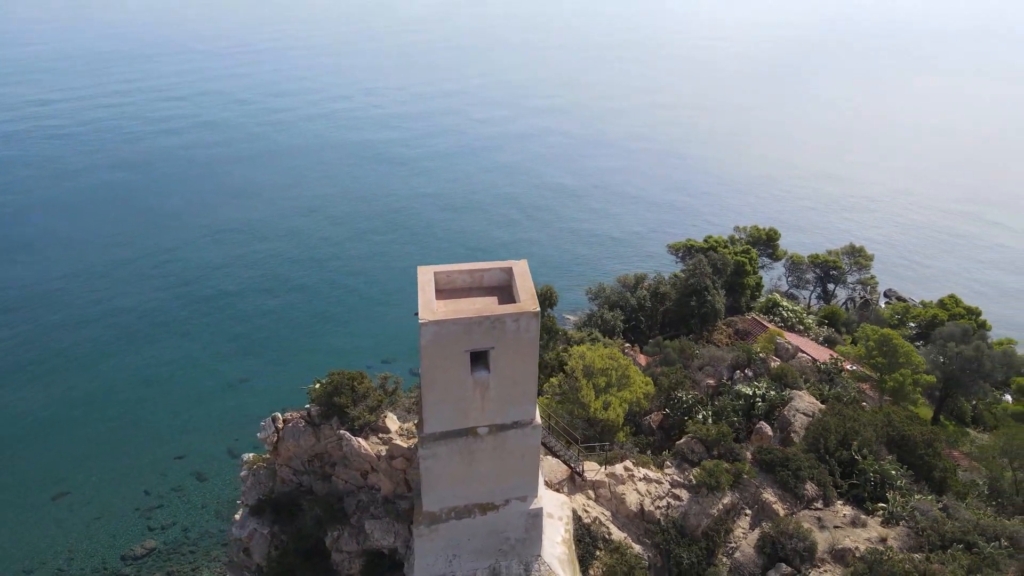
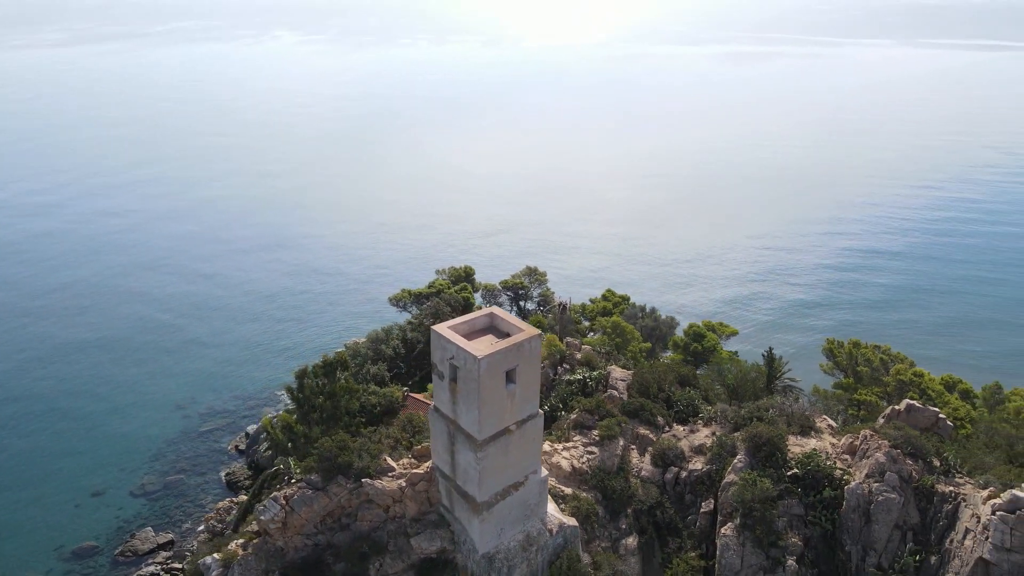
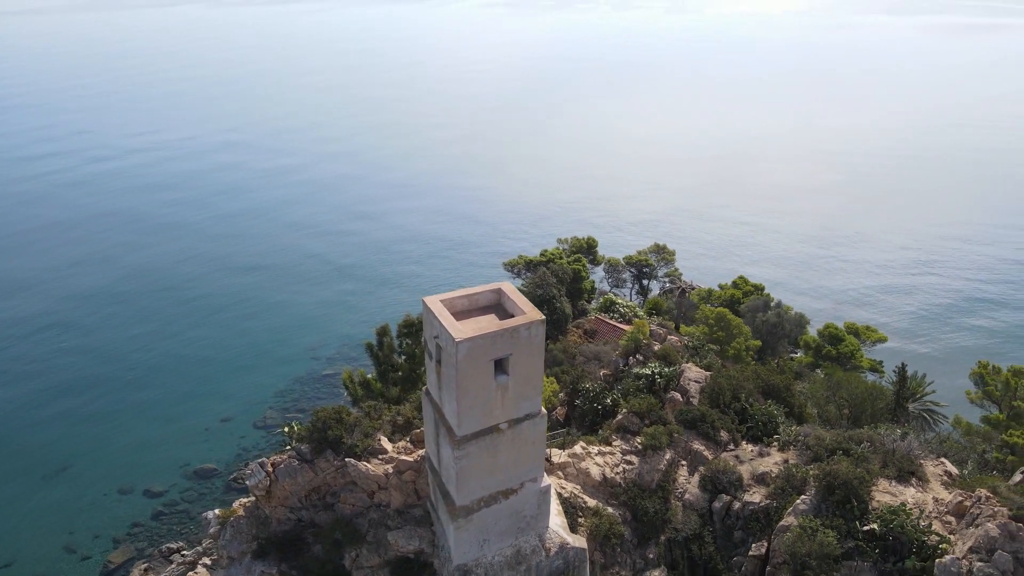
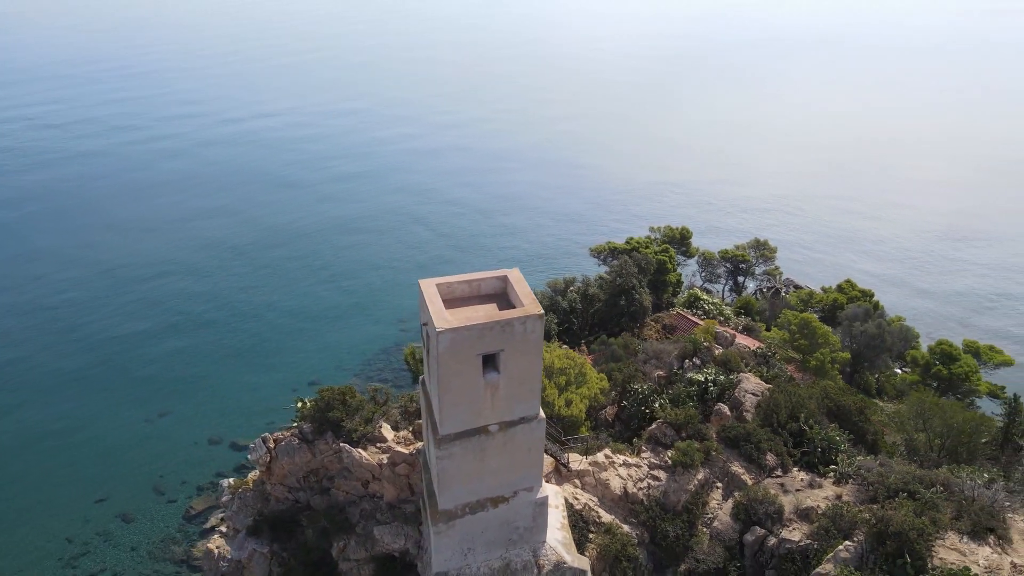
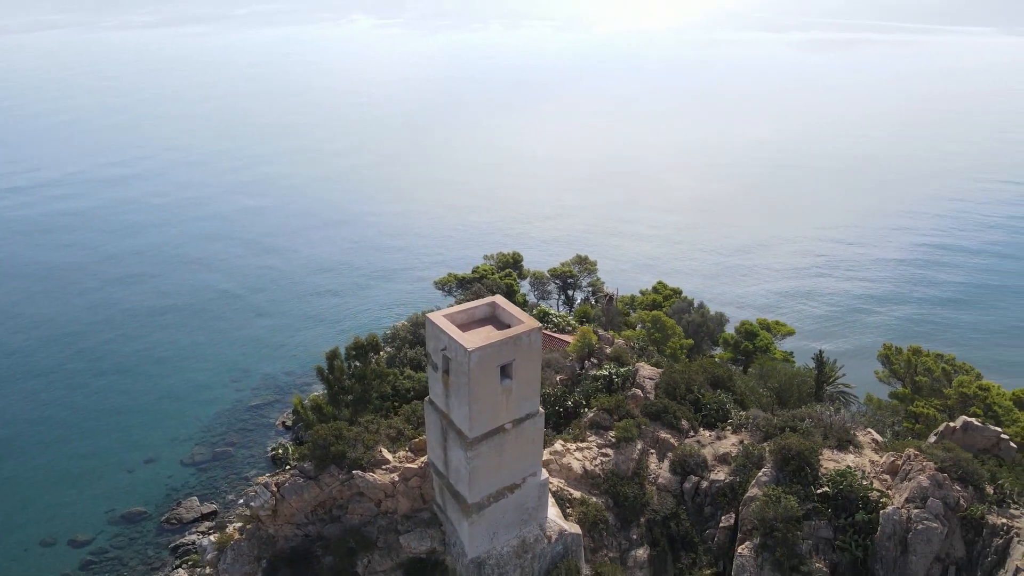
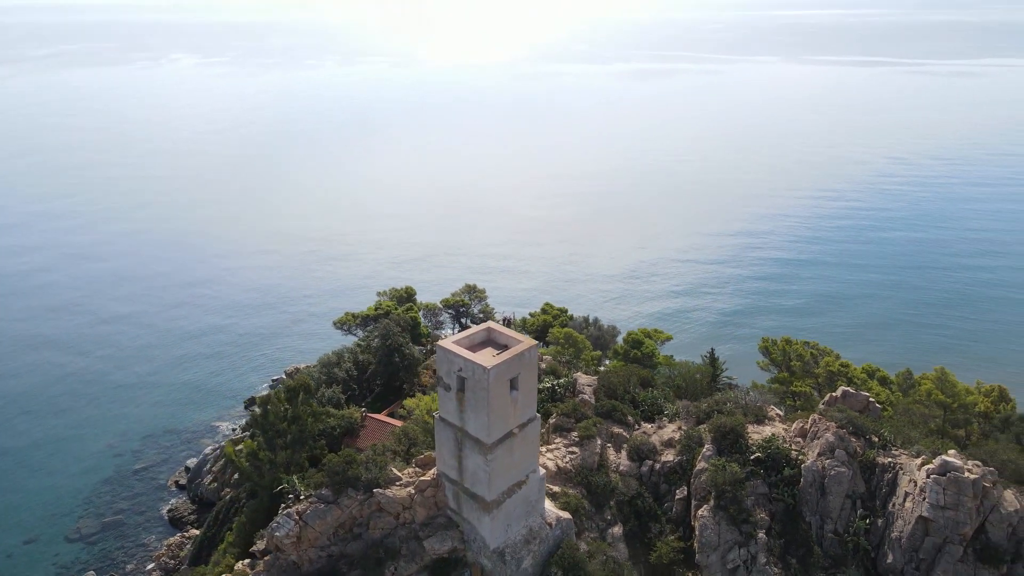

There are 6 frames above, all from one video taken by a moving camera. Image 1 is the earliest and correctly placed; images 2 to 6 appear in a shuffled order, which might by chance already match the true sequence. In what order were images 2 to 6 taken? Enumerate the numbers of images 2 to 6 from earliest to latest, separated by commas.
4, 3, 5, 2, 6
